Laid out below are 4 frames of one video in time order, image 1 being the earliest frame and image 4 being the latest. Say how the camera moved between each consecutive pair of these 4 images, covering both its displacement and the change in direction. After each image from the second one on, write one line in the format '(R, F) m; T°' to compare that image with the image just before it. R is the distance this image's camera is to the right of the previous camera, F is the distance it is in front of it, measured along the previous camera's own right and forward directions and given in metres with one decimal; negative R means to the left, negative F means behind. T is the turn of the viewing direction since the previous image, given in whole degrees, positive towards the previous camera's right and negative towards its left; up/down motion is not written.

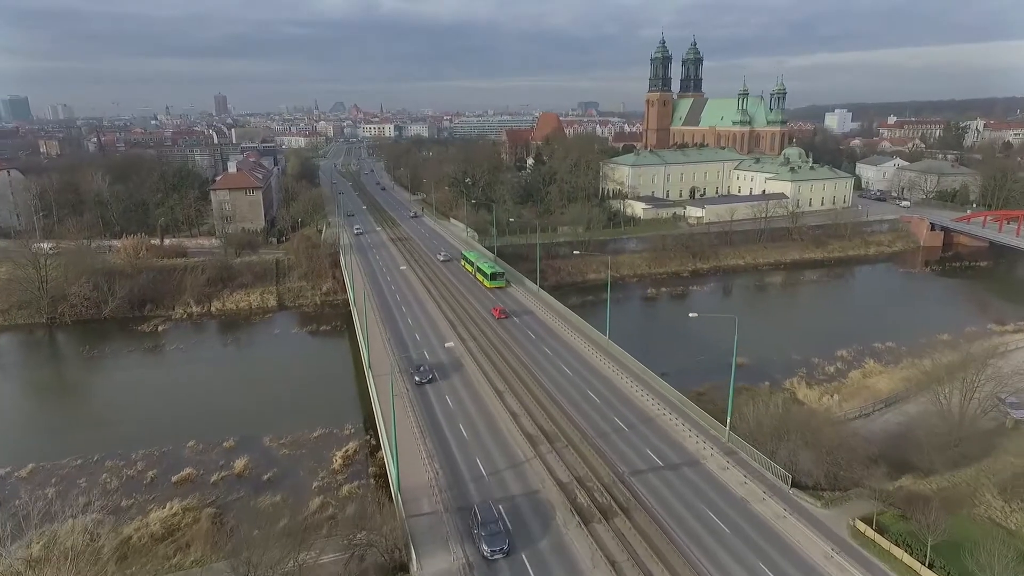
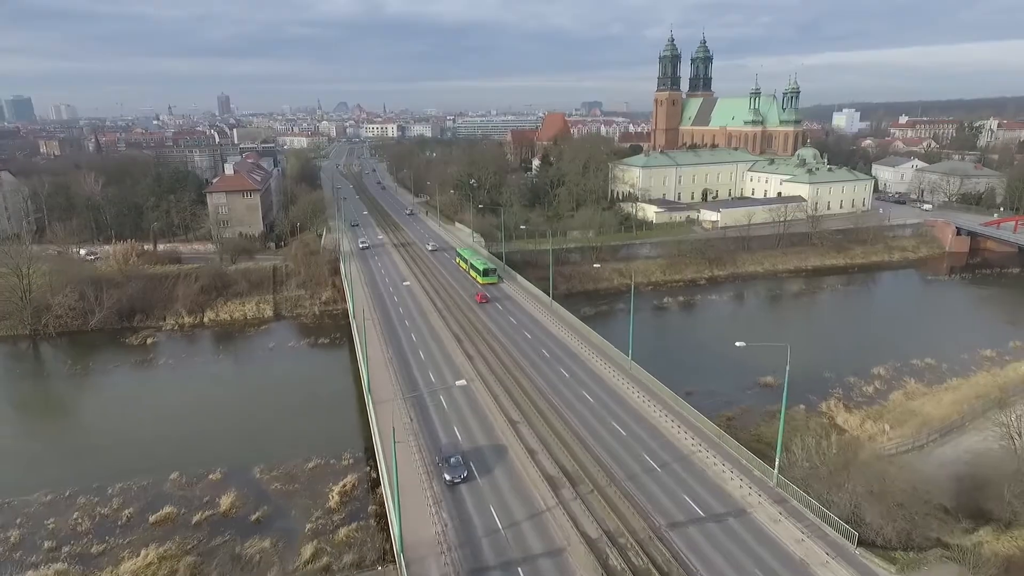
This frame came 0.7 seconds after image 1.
(-0.3, +1.7) m; 0°
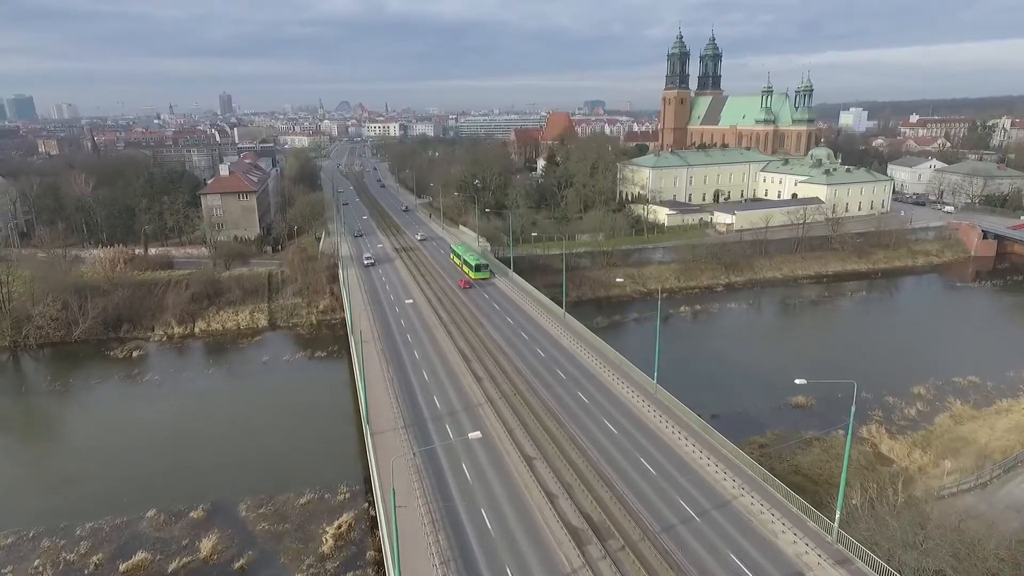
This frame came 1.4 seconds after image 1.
(-0.3, +1.6) m; 0°
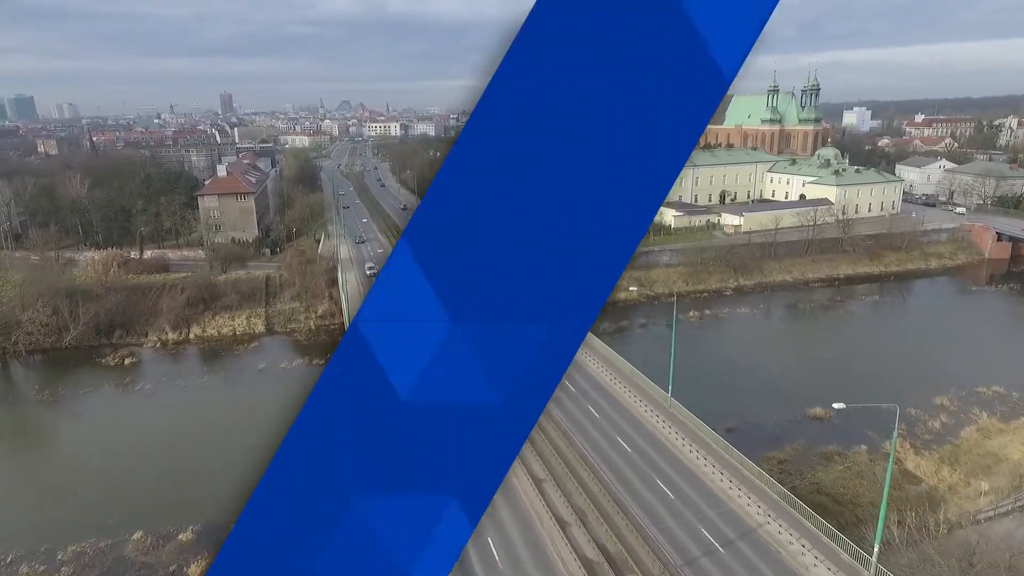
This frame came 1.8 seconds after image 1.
(-0.1, +0.8) m; 0°
